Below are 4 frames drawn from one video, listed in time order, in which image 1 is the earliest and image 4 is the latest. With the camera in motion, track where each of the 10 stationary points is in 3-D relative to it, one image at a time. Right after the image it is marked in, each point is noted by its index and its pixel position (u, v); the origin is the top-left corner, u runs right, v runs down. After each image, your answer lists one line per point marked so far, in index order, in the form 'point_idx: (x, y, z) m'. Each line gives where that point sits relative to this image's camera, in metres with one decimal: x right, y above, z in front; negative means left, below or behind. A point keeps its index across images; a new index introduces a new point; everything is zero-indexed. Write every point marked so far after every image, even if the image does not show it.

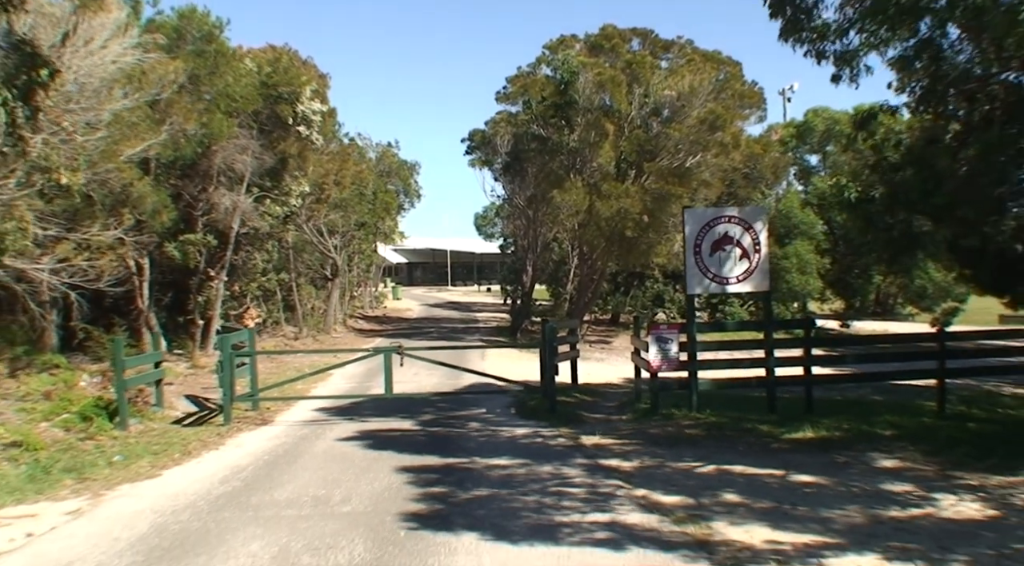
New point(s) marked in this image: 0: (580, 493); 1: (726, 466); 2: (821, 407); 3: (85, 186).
0: (+0.6, -1.9, +6.9) m
1: (+2.3, -1.9, +7.9) m
2: (+4.8, -1.9, +11.6) m
3: (-7.1, +1.6, +12.7) m
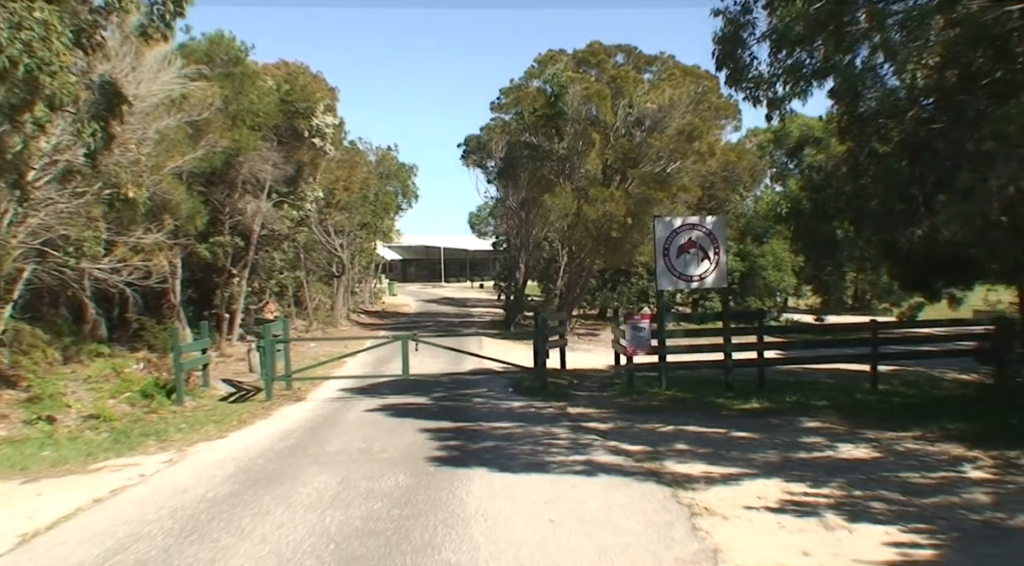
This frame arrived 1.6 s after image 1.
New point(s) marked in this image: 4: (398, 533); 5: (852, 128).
0: (+0.6, -1.9, +8.9) m
1: (+2.3, -1.9, +10.0) m
2: (+4.7, -1.9, +13.6) m
3: (-7.1, +1.7, +14.6) m
4: (-0.9, -2.0, +5.9) m
5: (+4.8, +2.2, +10.5) m
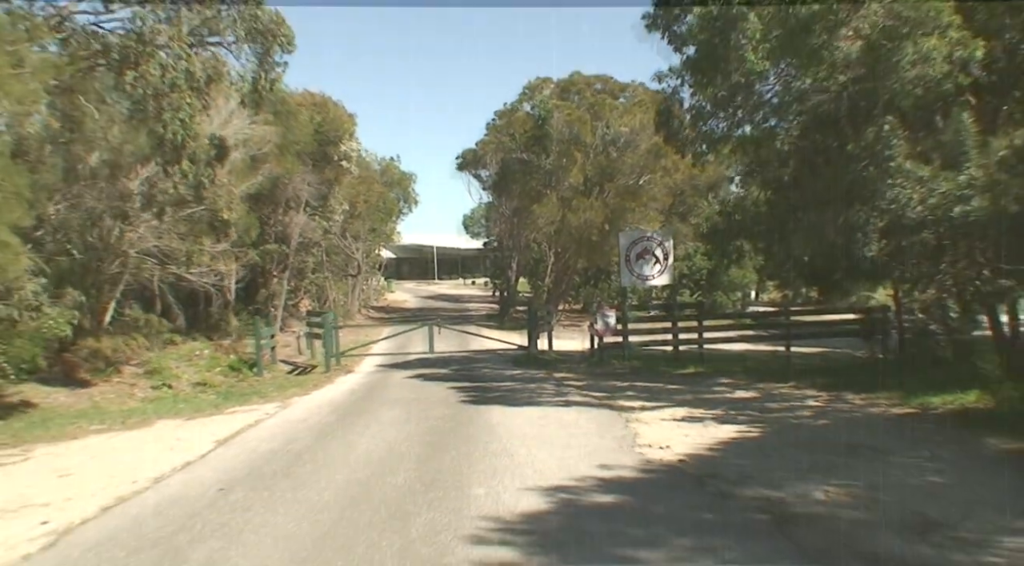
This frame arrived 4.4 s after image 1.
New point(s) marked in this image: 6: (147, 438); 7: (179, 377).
0: (+0.7, -1.9, +13.0) m
1: (+2.3, -1.9, +14.2) m
2: (+4.7, -1.8, +17.9) m
3: (-7.2, +1.7, +18.6) m
4: (-0.8, -2.0, +10.1) m
5: (+4.8, +2.2, +14.8) m
6: (-5.6, -2.4, +11.4) m
7: (-7.3, -2.1, +16.4) m
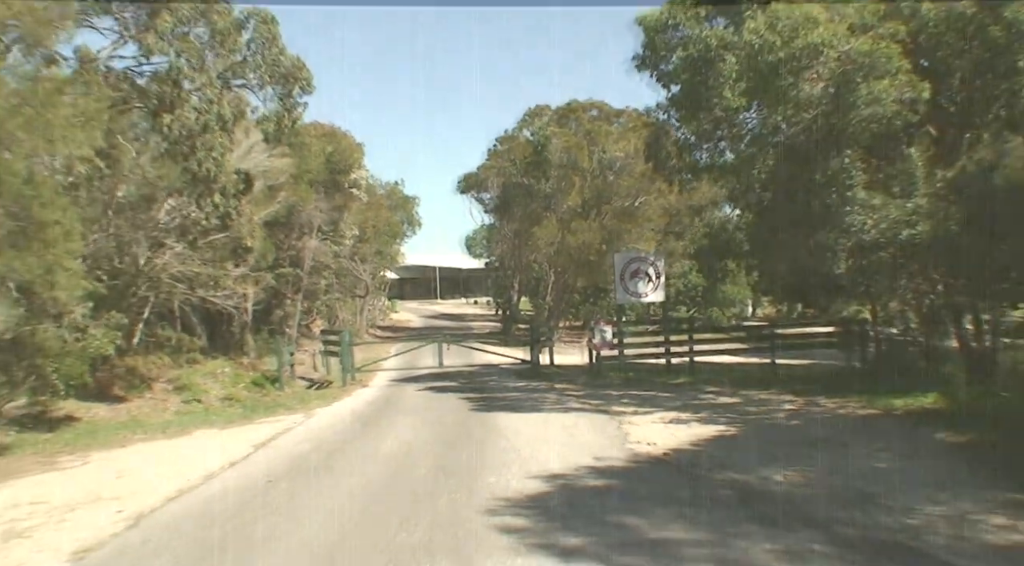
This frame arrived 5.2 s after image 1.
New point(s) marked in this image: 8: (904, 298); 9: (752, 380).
0: (+0.8, -2.3, +14.3) m
1: (+2.4, -2.3, +15.4) m
2: (+4.8, -2.2, +19.1) m
3: (-7.1, +1.1, +19.9) m
4: (-0.7, -2.3, +11.3) m
5: (+4.8, +1.9, +16.1) m
6: (-5.5, -2.7, +12.6) m
7: (-7.2, -2.6, +17.6) m
8: (+6.7, -0.3, +12.8) m
9: (+5.4, -2.2, +16.8) m
